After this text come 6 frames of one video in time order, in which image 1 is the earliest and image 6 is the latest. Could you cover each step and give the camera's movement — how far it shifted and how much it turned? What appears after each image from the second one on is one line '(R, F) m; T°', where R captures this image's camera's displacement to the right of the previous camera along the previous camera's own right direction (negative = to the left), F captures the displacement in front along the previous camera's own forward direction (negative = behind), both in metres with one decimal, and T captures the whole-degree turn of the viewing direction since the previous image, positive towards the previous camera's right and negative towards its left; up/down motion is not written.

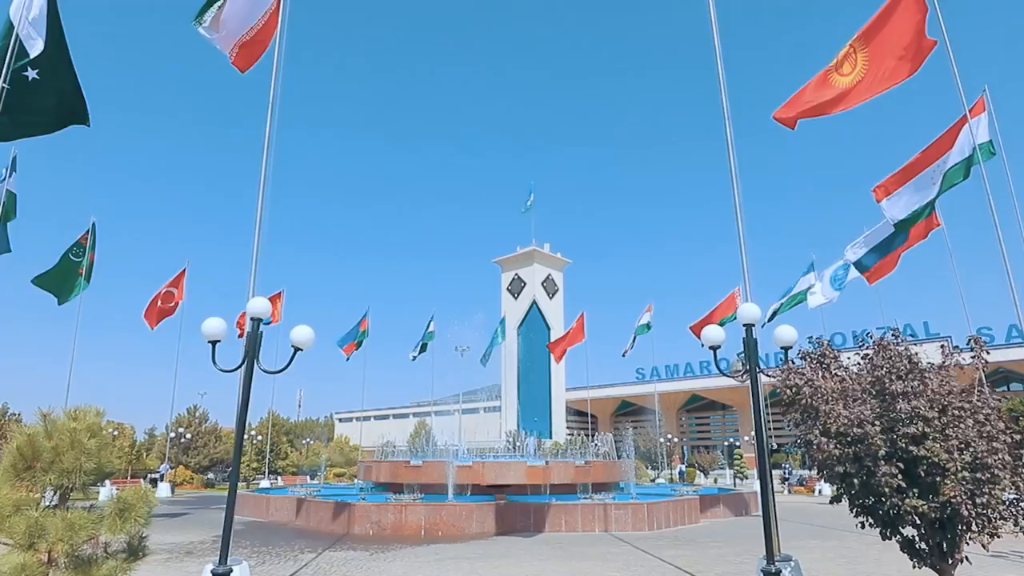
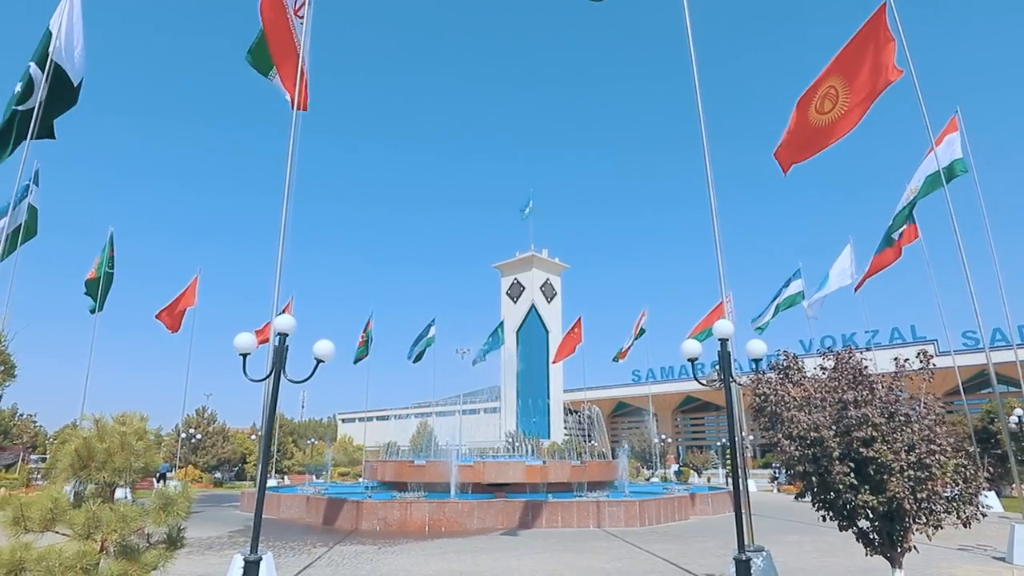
(0.0, -0.7) m; 0°
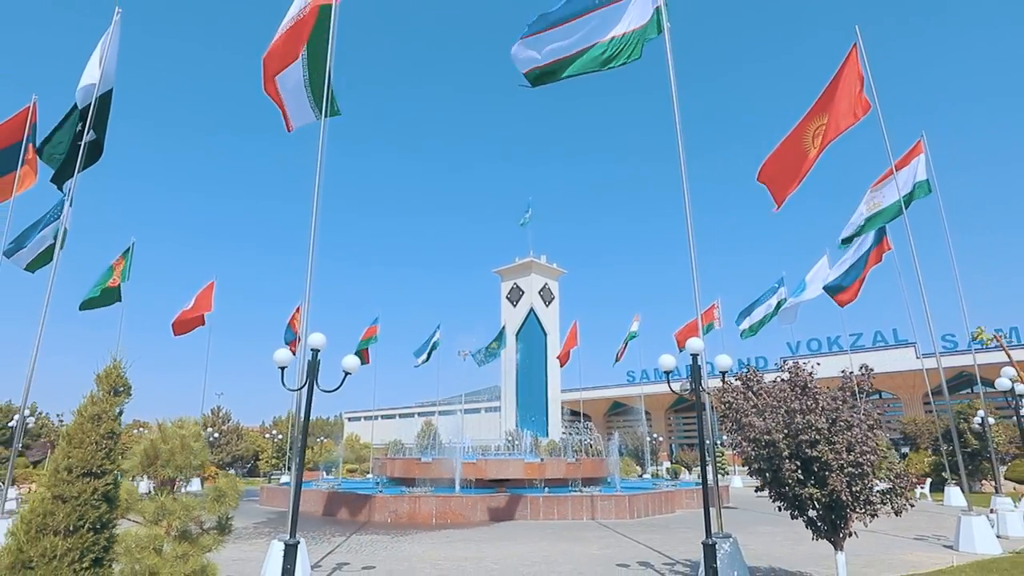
(0.0, -1.1) m; 0°
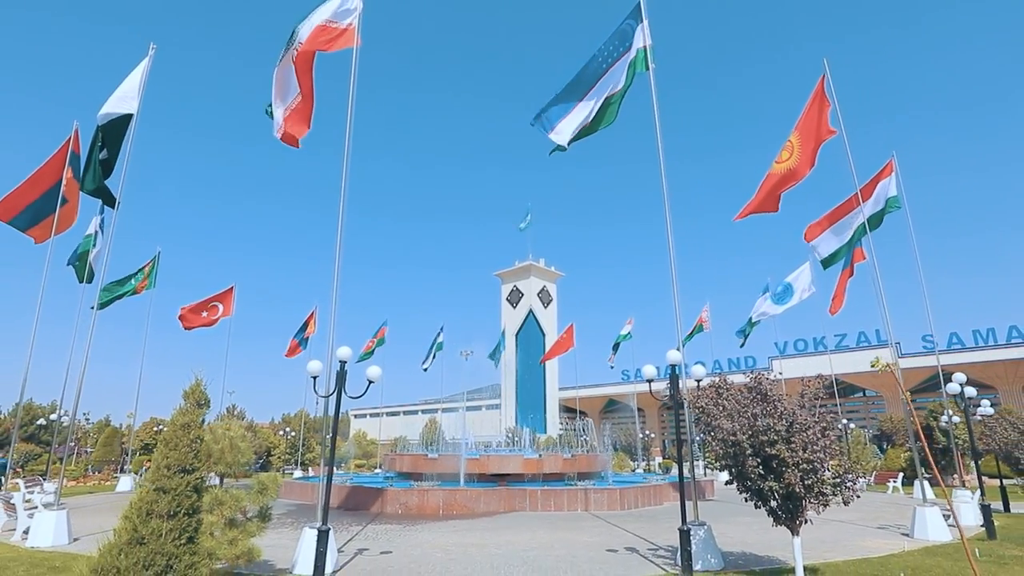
(-0.1, -1.2) m; 0°
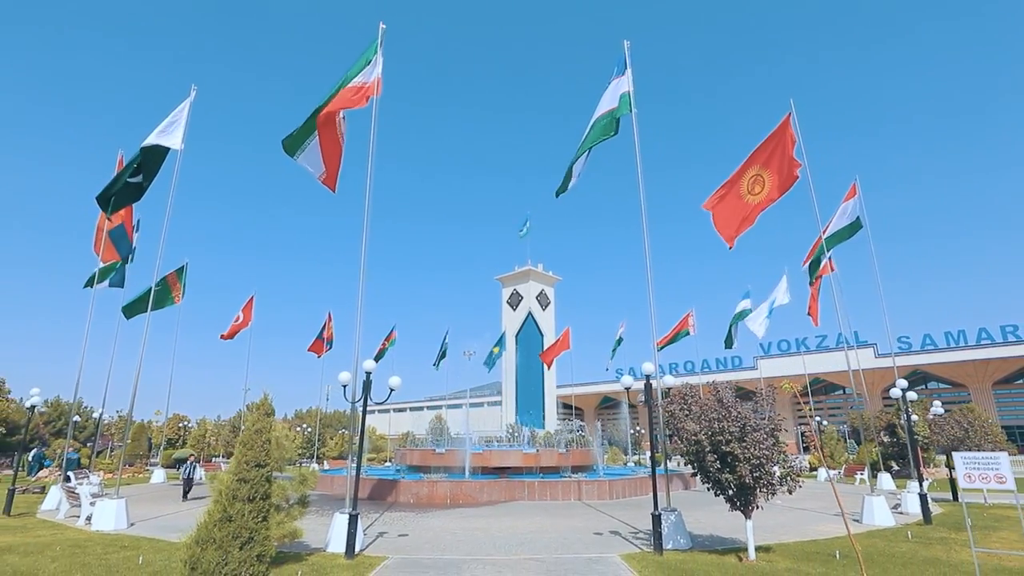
(0.0, -1.7) m; 0°
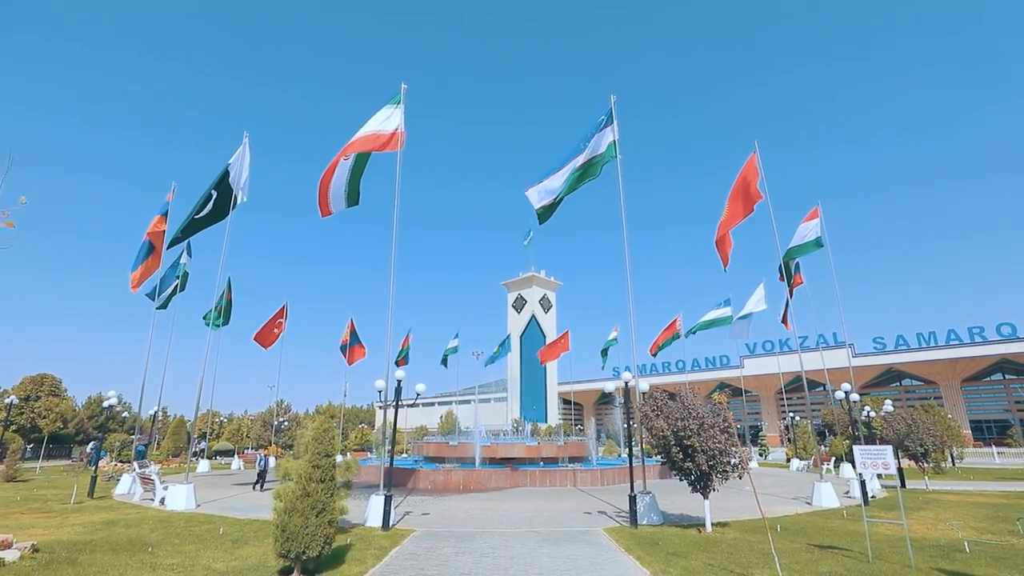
(+0.1, -2.5) m; -1°
